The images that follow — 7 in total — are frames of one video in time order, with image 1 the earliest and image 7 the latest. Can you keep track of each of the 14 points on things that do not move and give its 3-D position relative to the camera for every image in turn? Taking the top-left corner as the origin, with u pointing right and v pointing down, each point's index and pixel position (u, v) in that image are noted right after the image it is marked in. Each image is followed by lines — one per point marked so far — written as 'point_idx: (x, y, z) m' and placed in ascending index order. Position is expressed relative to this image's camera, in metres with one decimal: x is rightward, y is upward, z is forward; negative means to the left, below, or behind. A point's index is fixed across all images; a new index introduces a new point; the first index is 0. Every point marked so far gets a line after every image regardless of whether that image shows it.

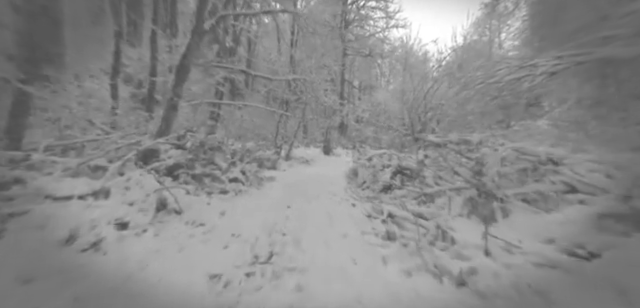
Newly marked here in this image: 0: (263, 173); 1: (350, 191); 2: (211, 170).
0: (-1.8, -0.6, +8.3) m
1: (+0.8, -1.0, +6.9) m
2: (-2.5, -0.4, +5.8) m
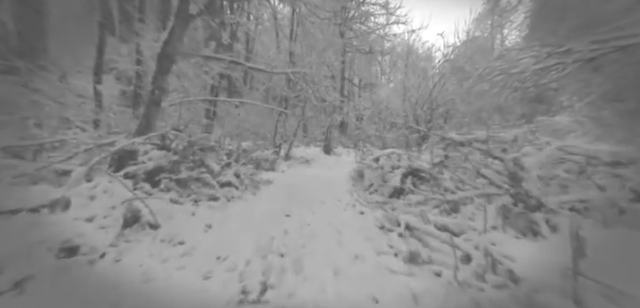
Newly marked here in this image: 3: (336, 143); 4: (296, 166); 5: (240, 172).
0: (-1.8, -0.6, +7.6) m
1: (+0.9, -1.0, +6.2) m
2: (-2.5, -0.4, +5.1) m
3: (+0.8, +0.6, +14.2) m
4: (-0.9, -0.5, +10.0) m
5: (-2.1, -0.4, +6.5) m
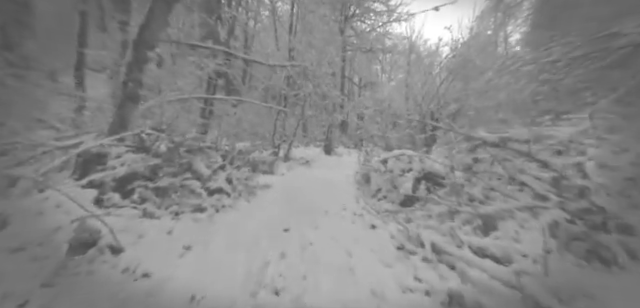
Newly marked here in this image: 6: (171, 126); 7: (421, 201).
0: (-1.7, -0.7, +6.9) m
1: (+0.9, -1.1, +5.6) m
2: (-2.4, -0.5, +4.4) m
3: (+0.9, +0.6, +13.6) m
4: (-0.8, -0.5, +9.3) m
5: (-2.0, -0.5, +5.9) m
6: (-3.0, +0.6, +5.1) m
7: (+2.1, -0.9, +5.1) m
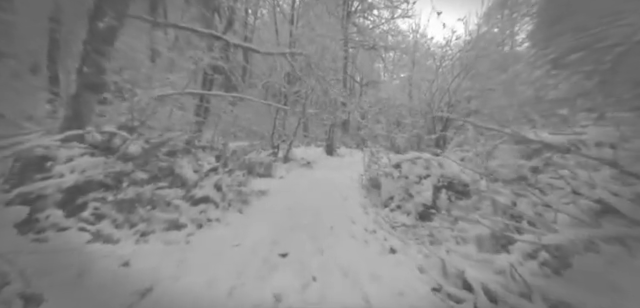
0: (-1.6, -0.7, +6.2) m
1: (+1.0, -1.1, +4.8) m
2: (-2.3, -0.5, +3.7) m
3: (+1.0, +0.6, +12.8) m
4: (-0.8, -0.5, +8.6) m
5: (-1.9, -0.5, +5.1) m
6: (-2.9, +0.5, +4.4) m
7: (+2.1, -1.0, +4.3) m
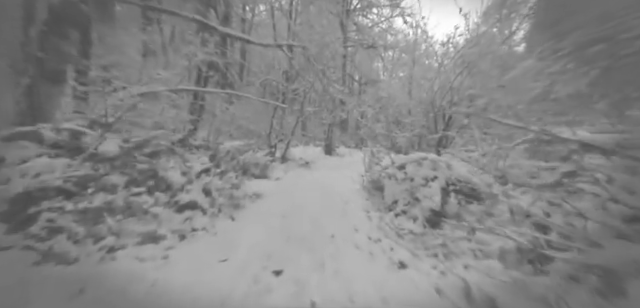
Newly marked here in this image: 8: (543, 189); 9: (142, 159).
0: (-1.7, -0.7, +5.8) m
1: (+1.0, -1.2, +4.4) m
2: (-2.3, -0.5, +3.3) m
3: (+0.9, +0.6, +12.4) m
4: (-0.8, -0.5, +8.2) m
5: (-2.0, -0.5, +4.7) m
6: (-2.9, +0.5, +3.9) m
7: (+2.1, -1.0, +4.0) m
8: (+3.2, -0.5, +3.6) m
9: (-2.7, -0.1, +3.9) m
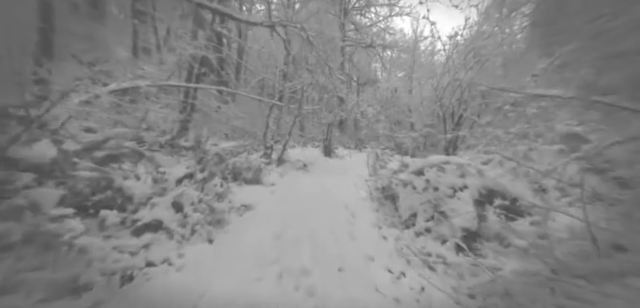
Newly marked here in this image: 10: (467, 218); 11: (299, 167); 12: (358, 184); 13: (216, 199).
0: (-1.7, -0.8, +4.9) m
1: (+1.0, -1.2, +3.5) m
2: (-2.3, -0.6, +2.4) m
3: (+0.9, +0.5, +11.5) m
4: (-0.8, -0.6, +7.3) m
5: (-1.9, -0.6, +3.8) m
6: (-2.9, +0.5, +3.0) m
7: (+2.1, -1.1, +3.1) m
8: (+3.2, -0.5, +2.7) m
9: (-2.7, -0.1, +3.0) m
10: (+2.0, -0.9, +3.4) m
11: (-0.6, -0.4, +7.9) m
12: (+1.0, -0.8, +6.7) m
13: (-1.7, -0.7, +4.1) m
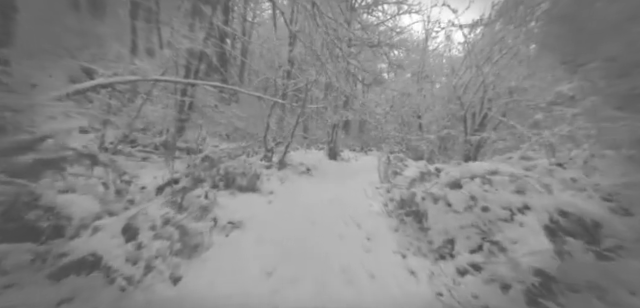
0: (-1.5, -0.8, +4.0) m
1: (+1.1, -1.3, +2.6) m
2: (-2.2, -0.6, +1.5) m
3: (+1.1, +0.3, +10.6) m
4: (-0.6, -0.7, +6.3) m
5: (-1.8, -0.6, +2.9) m
6: (-2.8, +0.4, +2.2) m
7: (+2.2, -1.2, +2.1) m
8: (+3.3, -0.6, +1.7) m
9: (-2.6, -0.2, +2.1) m
10: (+2.1, -0.9, +2.4) m
11: (-0.5, -0.5, +7.0) m
12: (+1.2, -0.9, +5.7) m
13: (-1.6, -0.8, +3.2) m
